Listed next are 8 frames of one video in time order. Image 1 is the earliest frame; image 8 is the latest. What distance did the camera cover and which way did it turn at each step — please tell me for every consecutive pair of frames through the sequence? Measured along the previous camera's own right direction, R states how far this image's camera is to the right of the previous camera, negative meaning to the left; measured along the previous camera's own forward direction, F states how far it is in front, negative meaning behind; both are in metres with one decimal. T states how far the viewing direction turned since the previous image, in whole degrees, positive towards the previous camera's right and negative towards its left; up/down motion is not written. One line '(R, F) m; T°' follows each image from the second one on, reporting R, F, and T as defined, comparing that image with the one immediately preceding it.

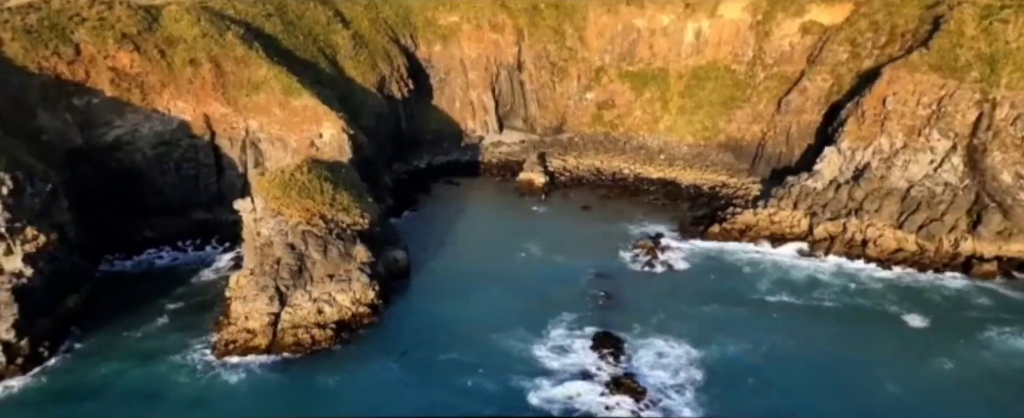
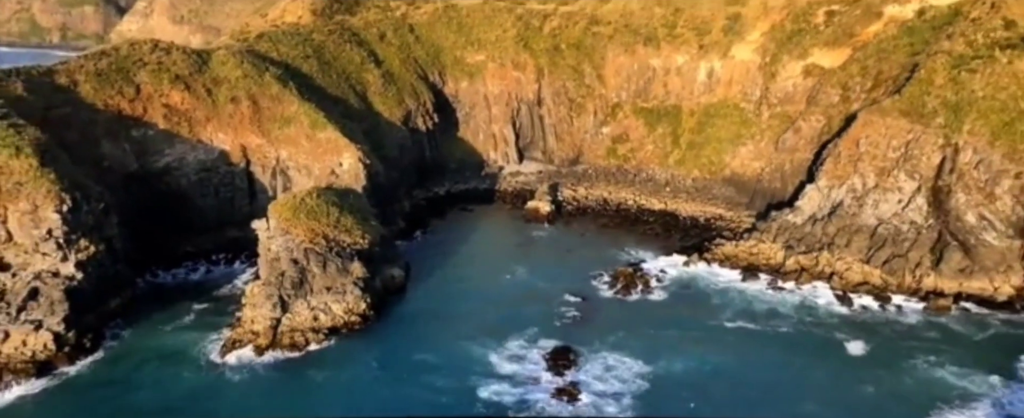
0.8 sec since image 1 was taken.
(+4.3, -4.4) m; -5°
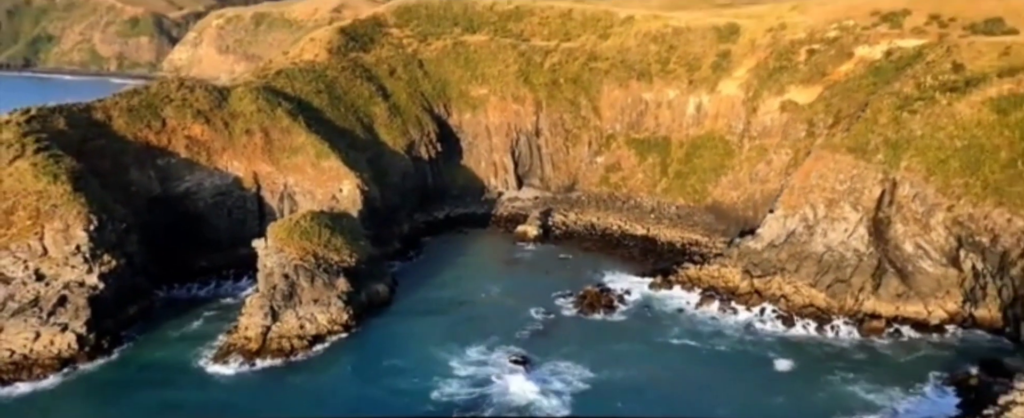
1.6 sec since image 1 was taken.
(+4.2, -4.8) m; -3°
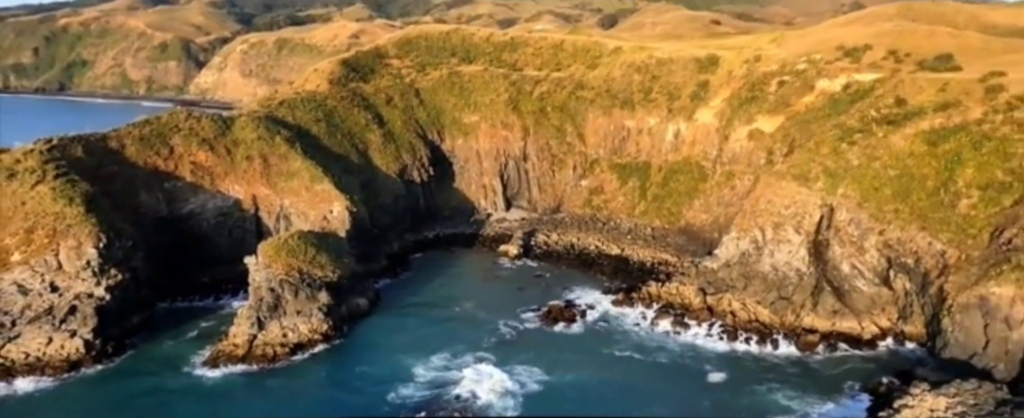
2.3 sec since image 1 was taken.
(+3.8, -4.6) m; -2°
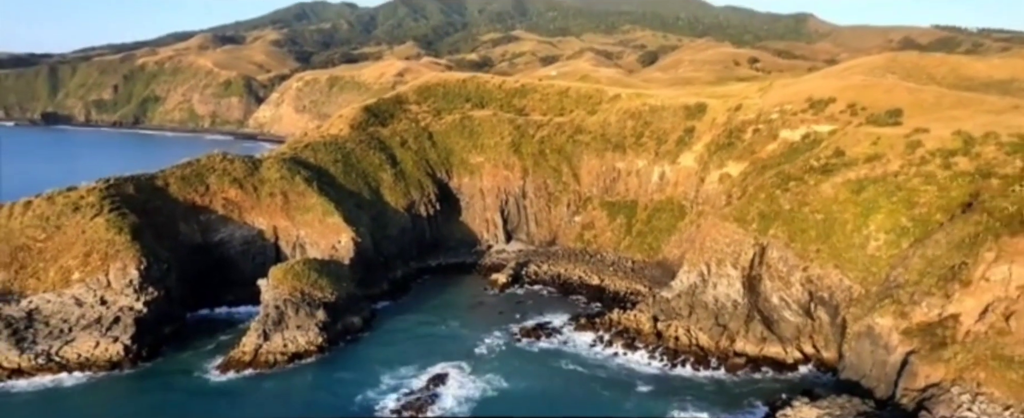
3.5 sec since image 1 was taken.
(+6.4, -8.2) m; -4°
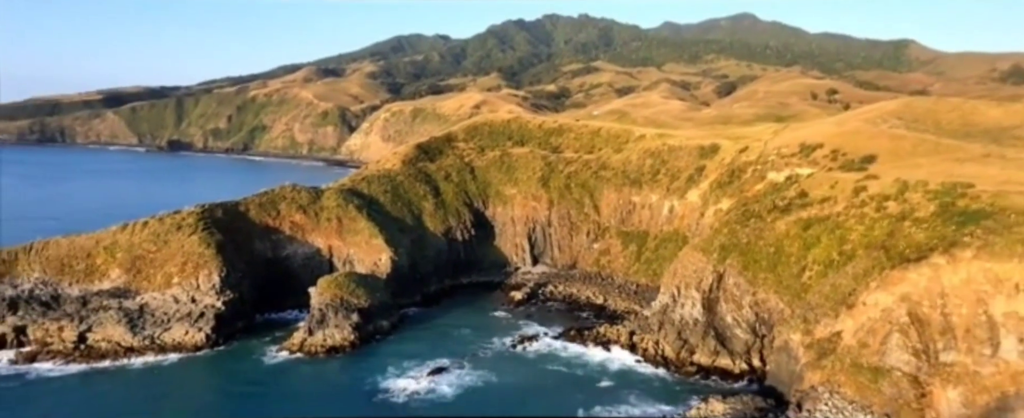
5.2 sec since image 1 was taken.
(+8.6, -12.3) m; -7°
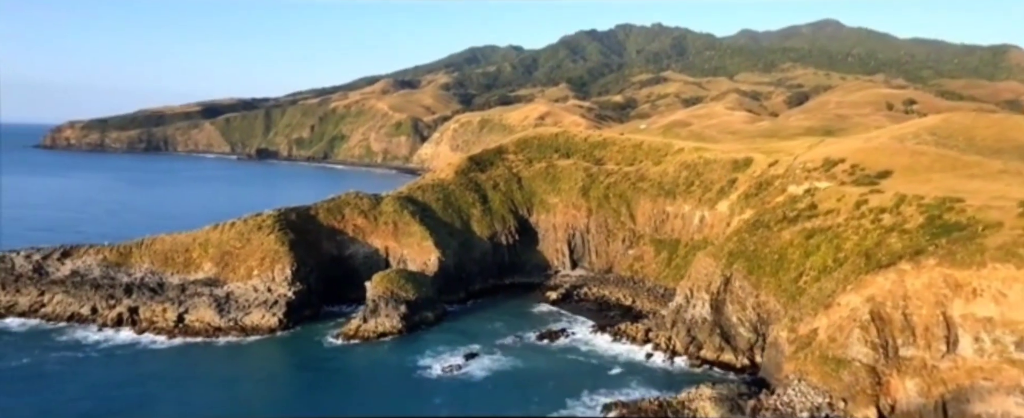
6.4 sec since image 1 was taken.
(+4.6, -8.7) m; -6°
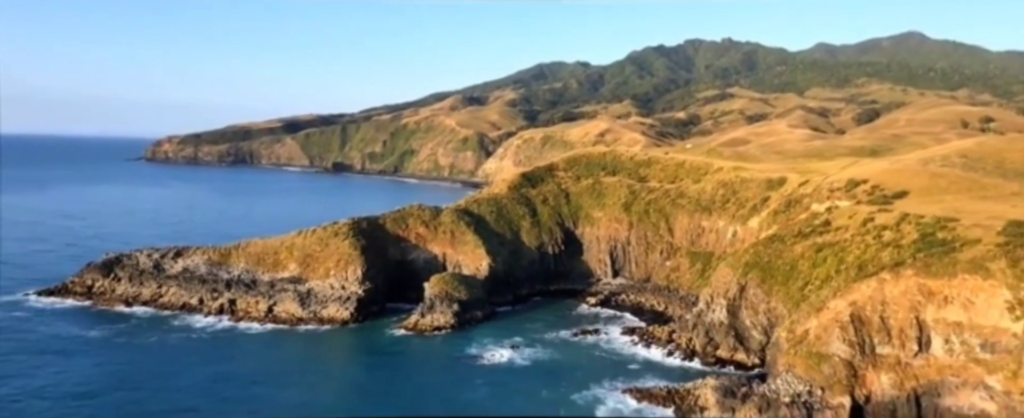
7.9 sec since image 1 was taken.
(+3.4, -10.7) m; -5°
